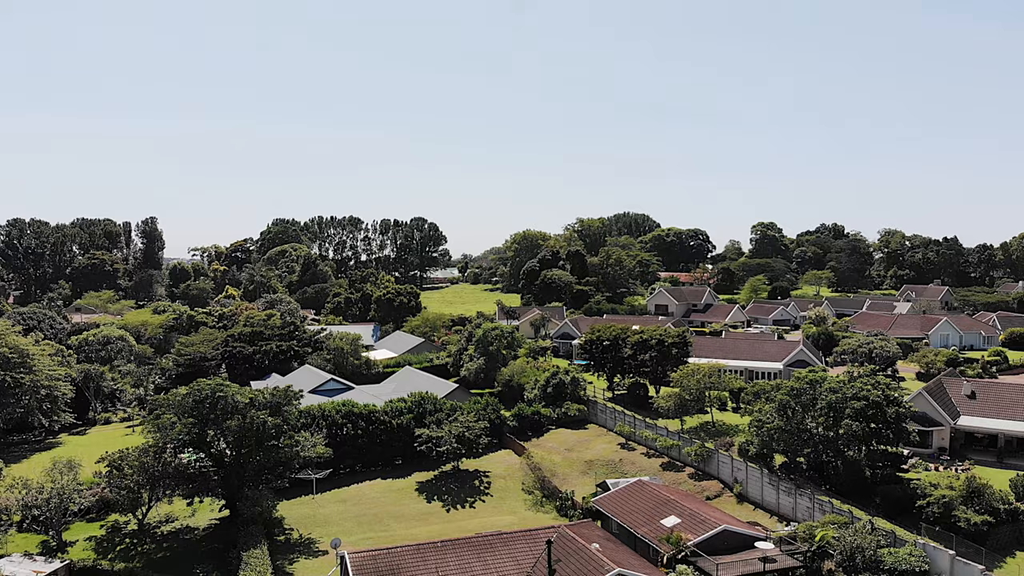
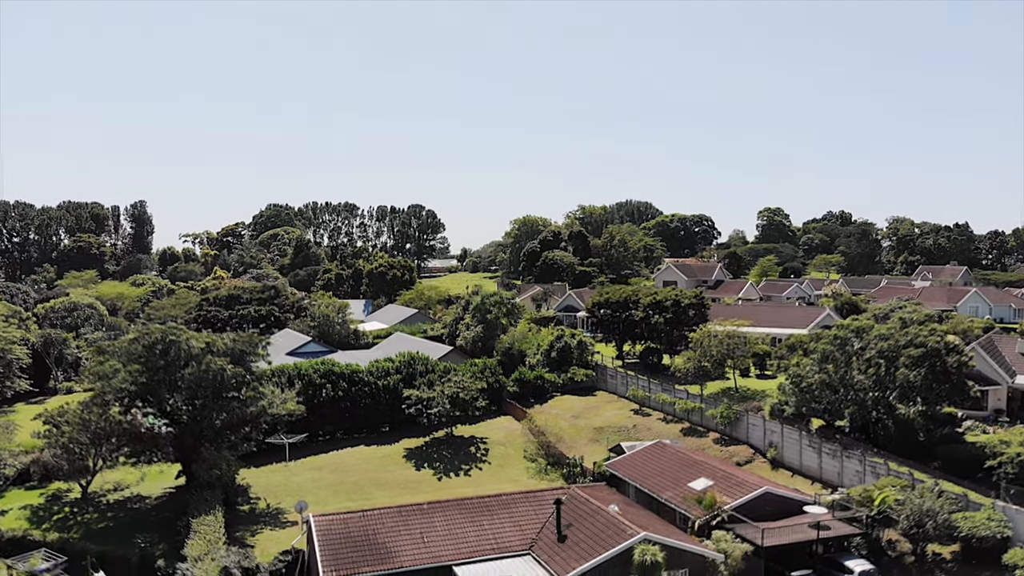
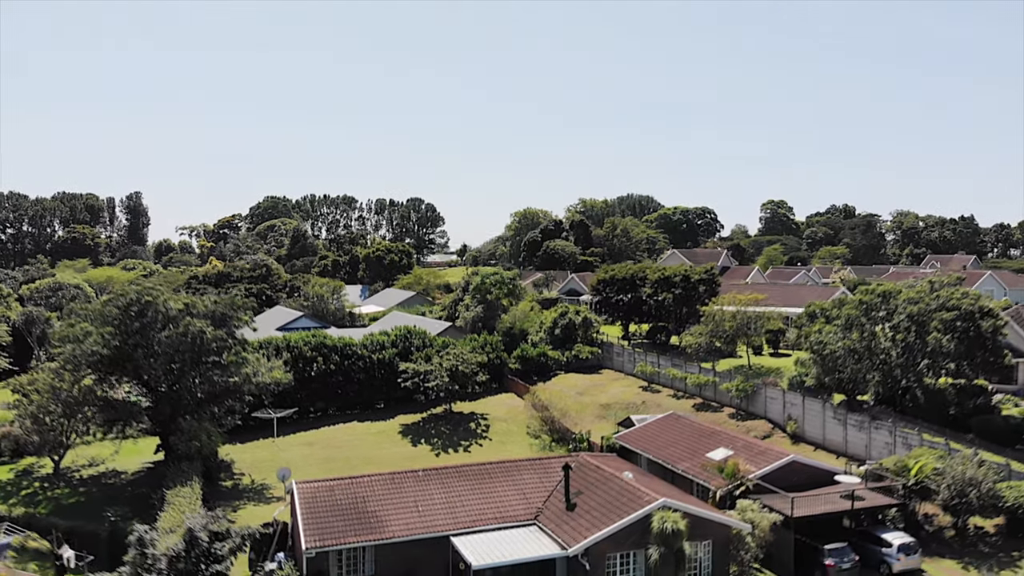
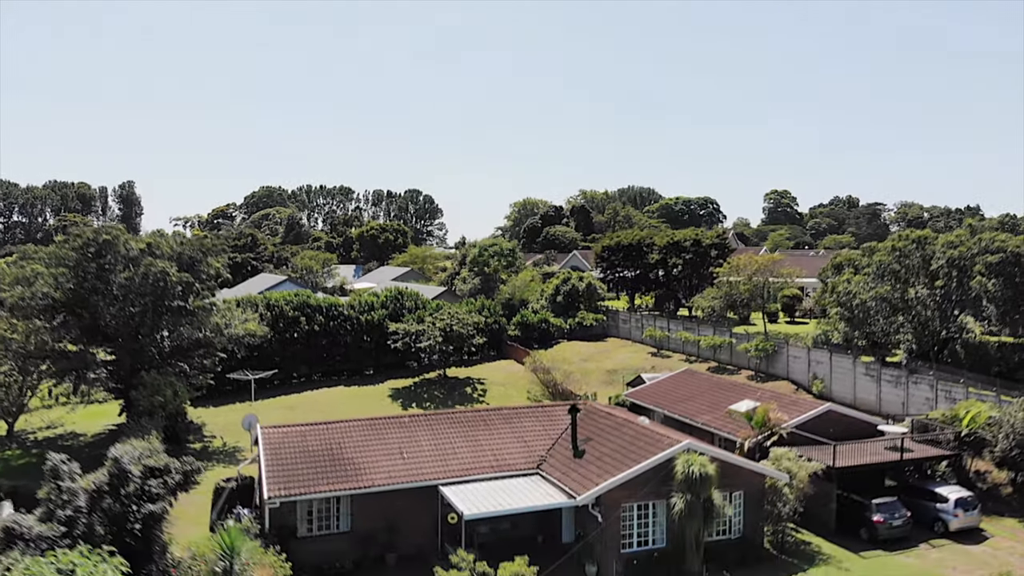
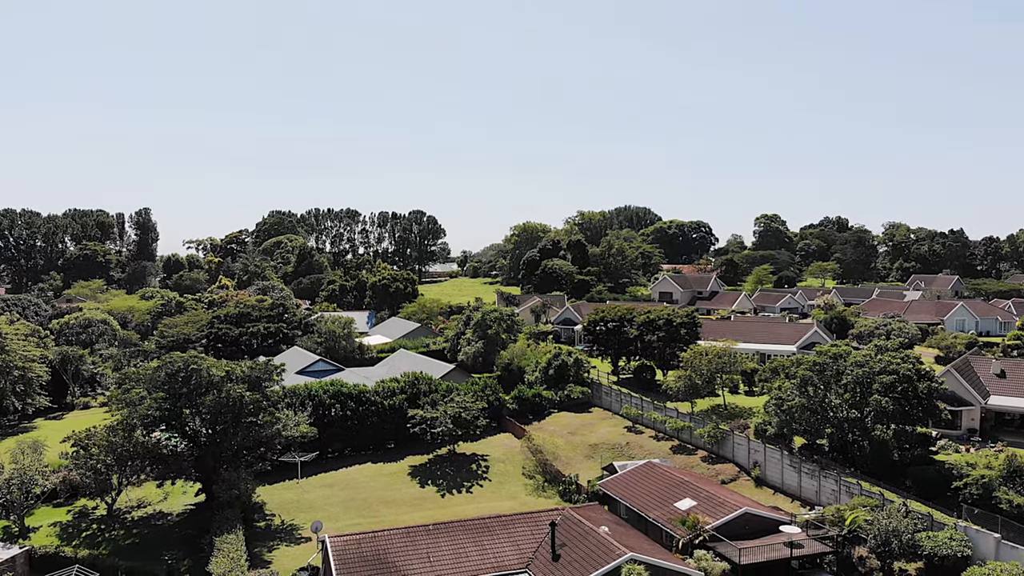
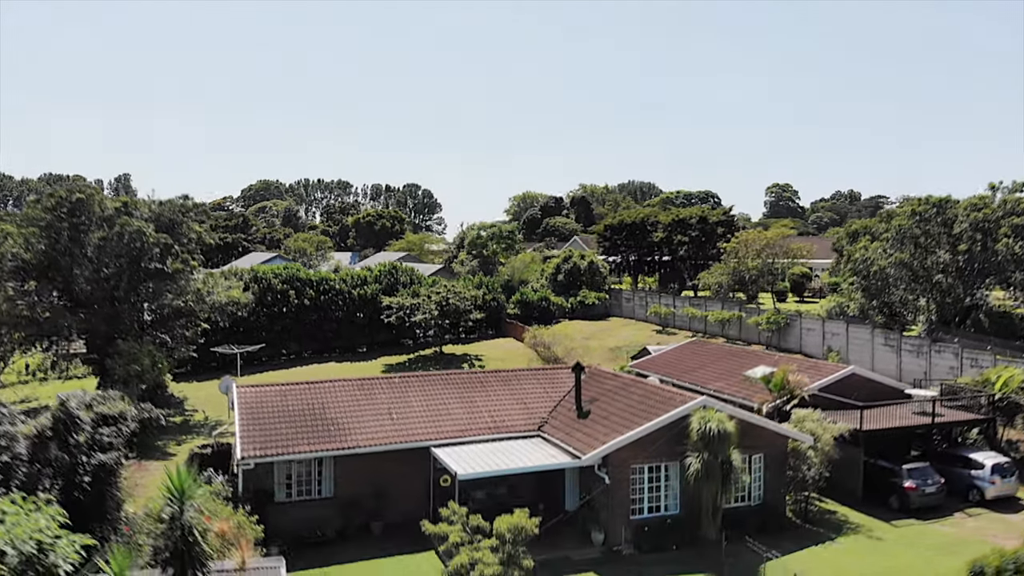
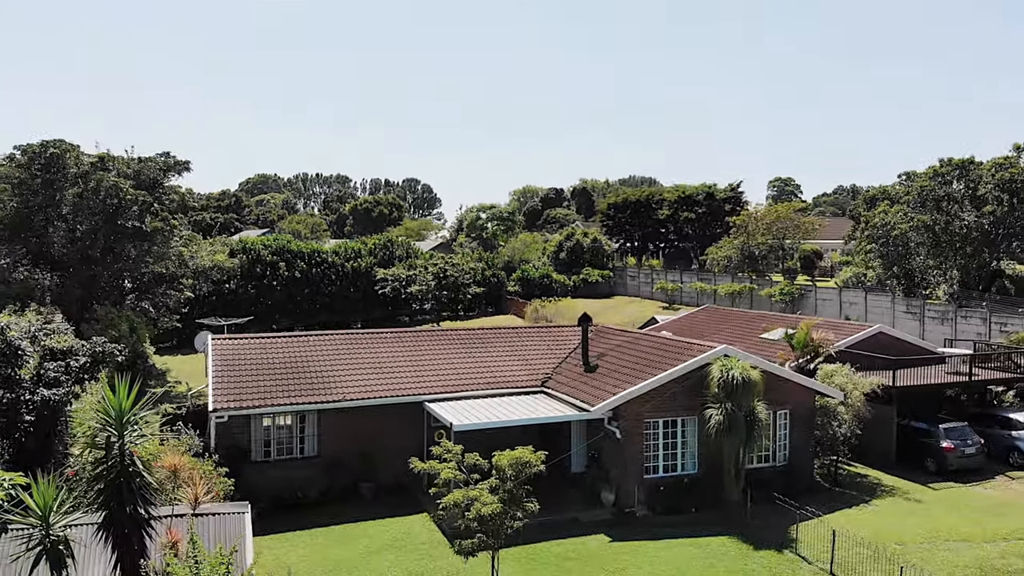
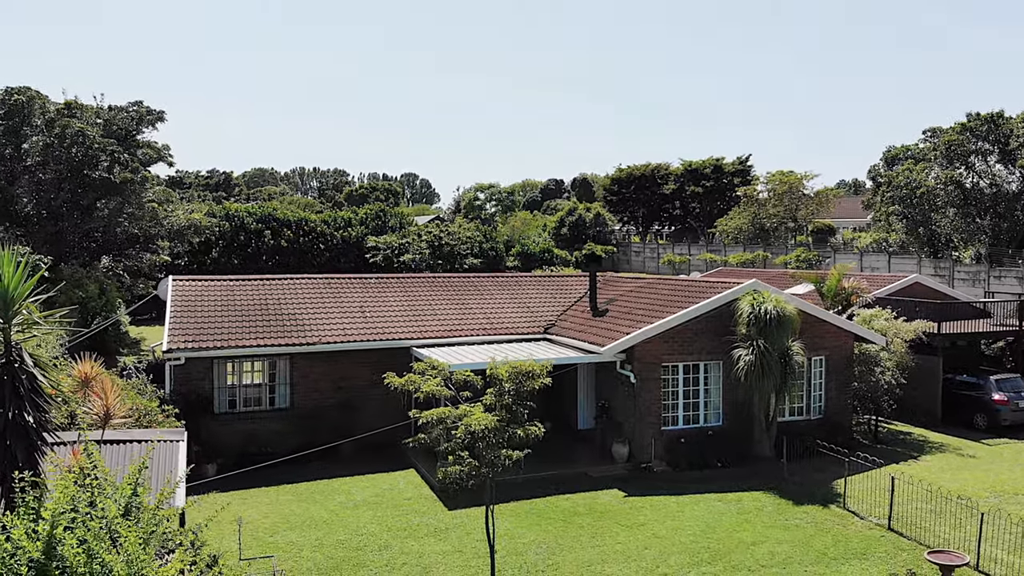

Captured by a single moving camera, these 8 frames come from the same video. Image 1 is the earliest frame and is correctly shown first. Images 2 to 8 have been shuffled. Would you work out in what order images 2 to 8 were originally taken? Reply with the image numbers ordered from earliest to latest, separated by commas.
5, 2, 3, 4, 6, 7, 8
